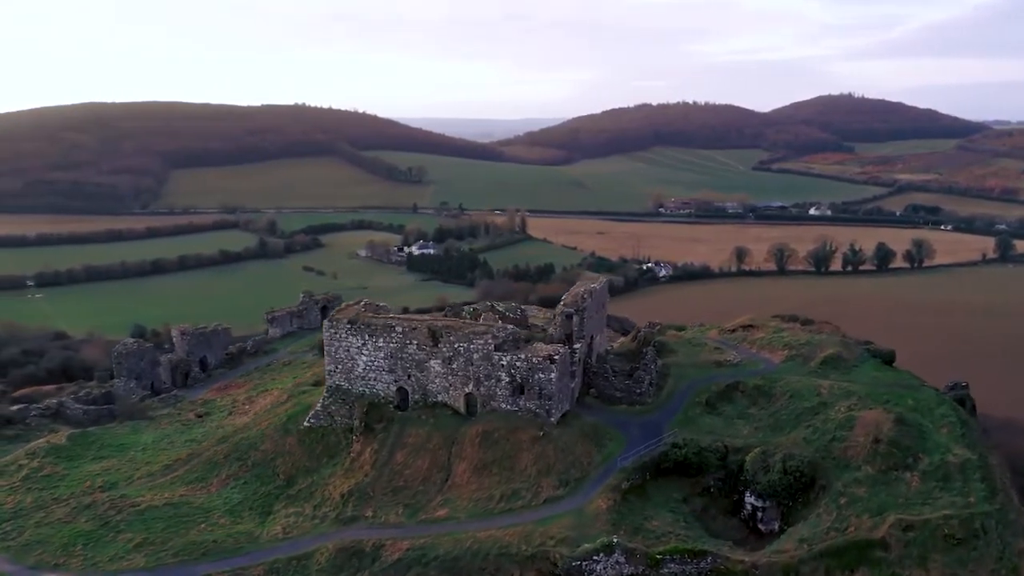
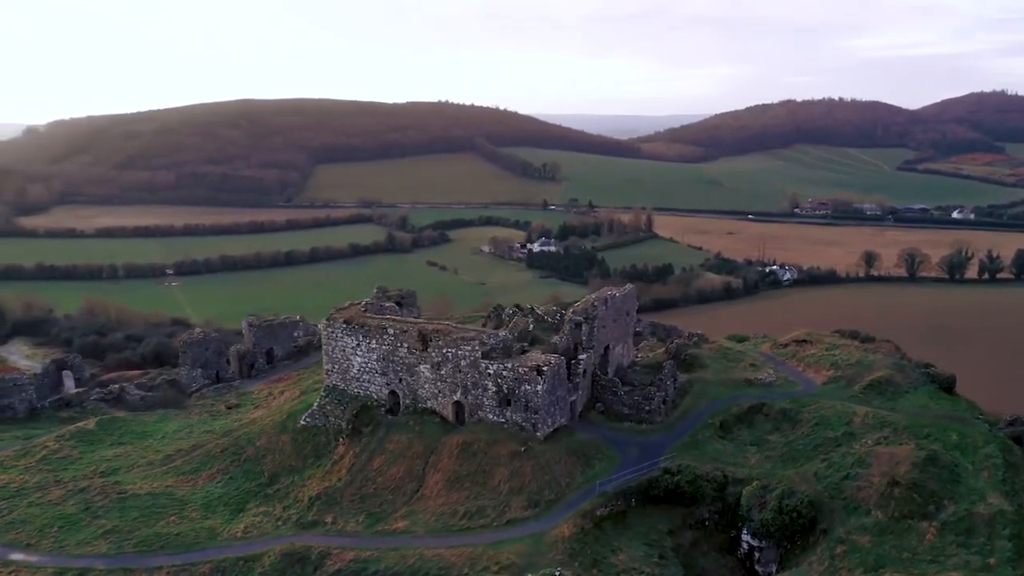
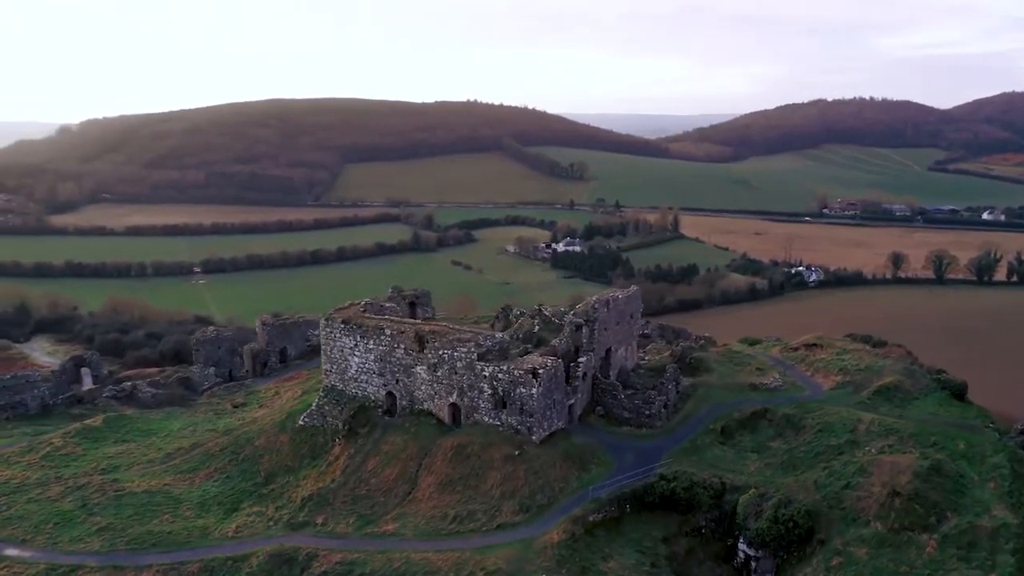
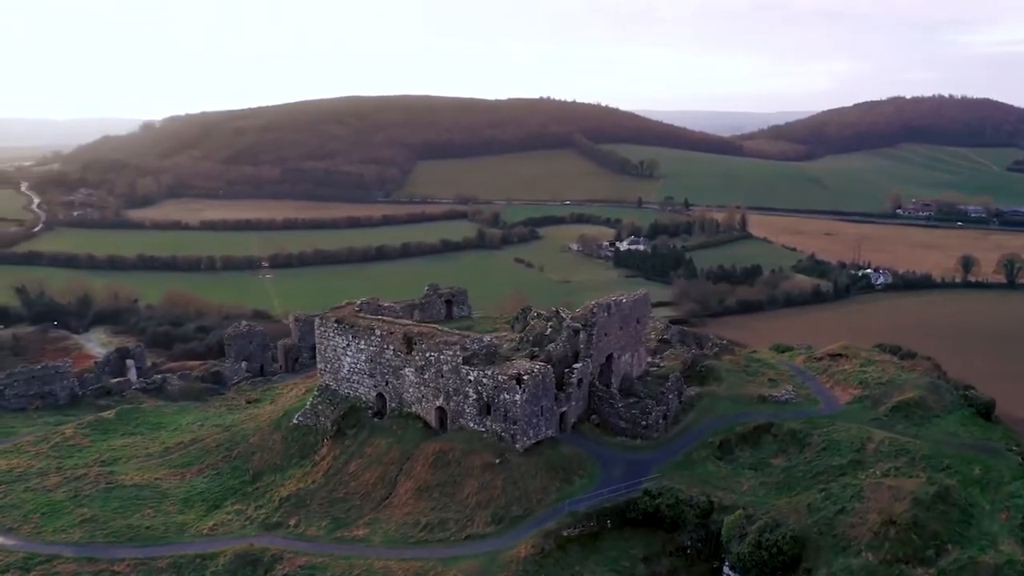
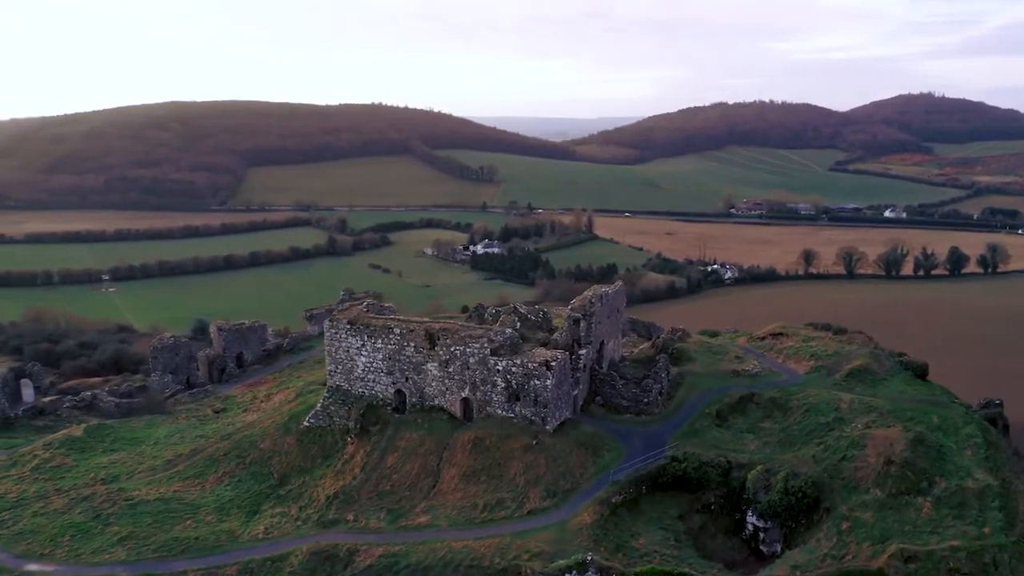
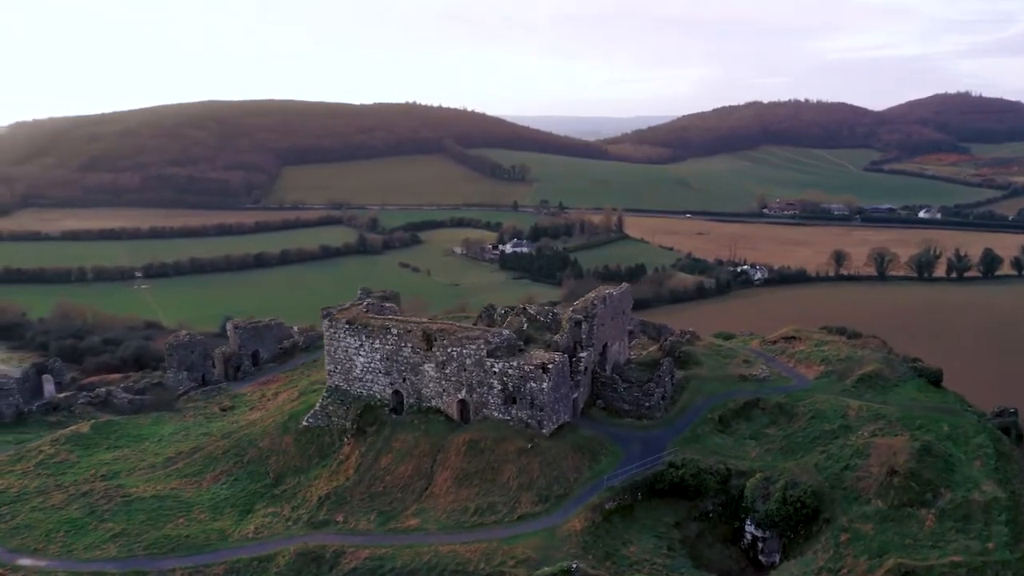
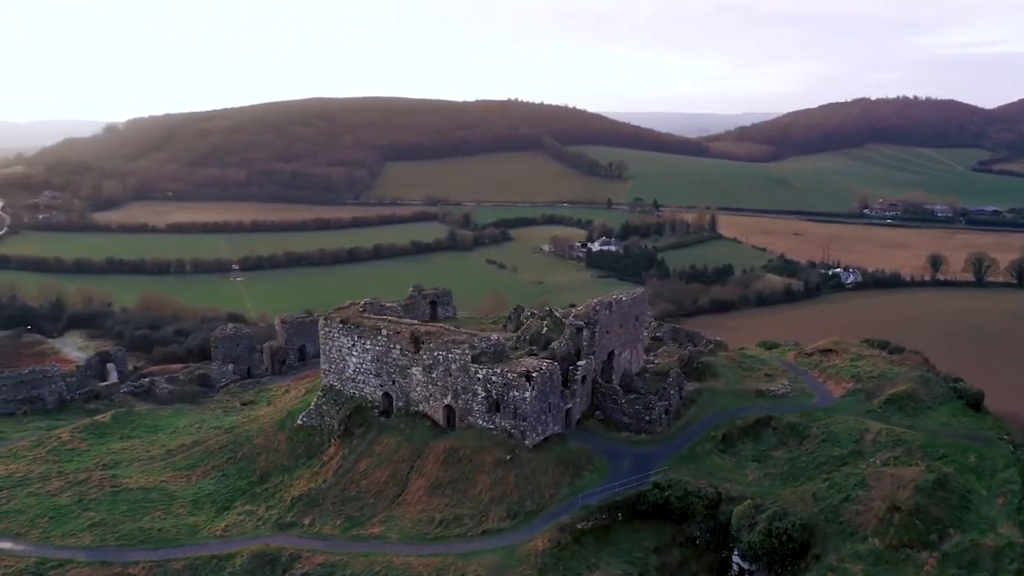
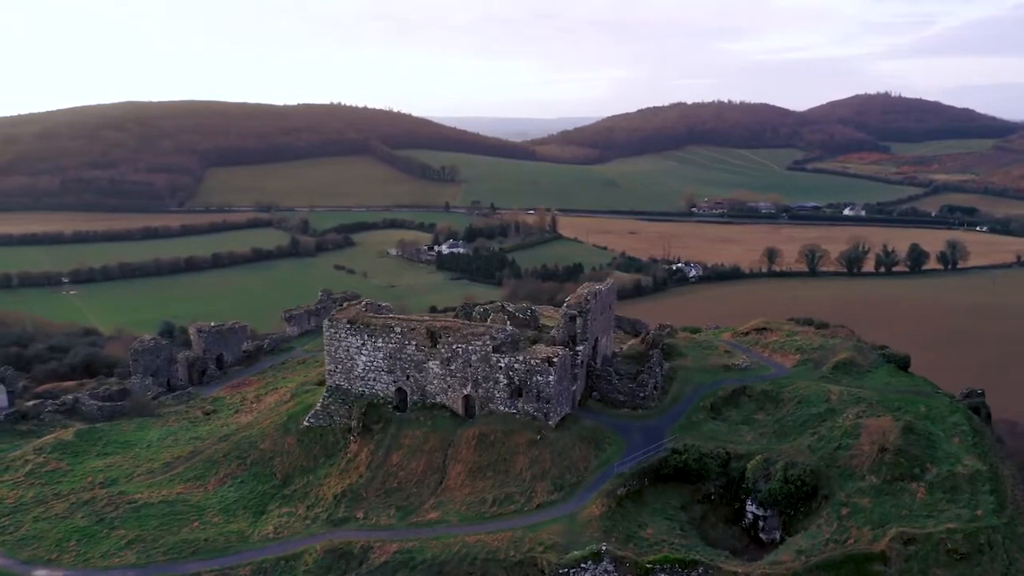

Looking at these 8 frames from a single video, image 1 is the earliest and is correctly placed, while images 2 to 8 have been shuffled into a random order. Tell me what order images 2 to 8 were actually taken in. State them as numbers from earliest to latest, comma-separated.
8, 5, 6, 2, 3, 7, 4
